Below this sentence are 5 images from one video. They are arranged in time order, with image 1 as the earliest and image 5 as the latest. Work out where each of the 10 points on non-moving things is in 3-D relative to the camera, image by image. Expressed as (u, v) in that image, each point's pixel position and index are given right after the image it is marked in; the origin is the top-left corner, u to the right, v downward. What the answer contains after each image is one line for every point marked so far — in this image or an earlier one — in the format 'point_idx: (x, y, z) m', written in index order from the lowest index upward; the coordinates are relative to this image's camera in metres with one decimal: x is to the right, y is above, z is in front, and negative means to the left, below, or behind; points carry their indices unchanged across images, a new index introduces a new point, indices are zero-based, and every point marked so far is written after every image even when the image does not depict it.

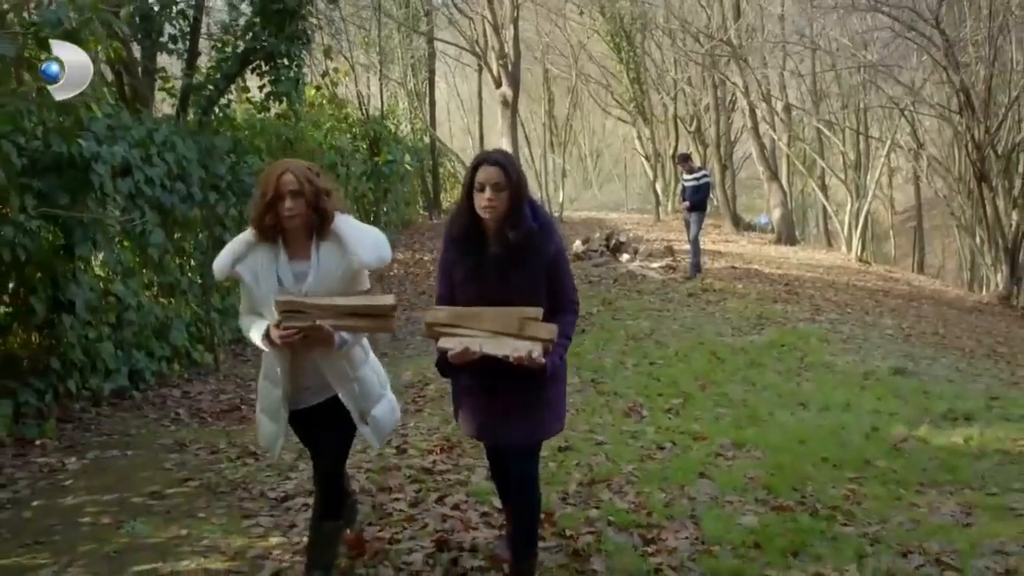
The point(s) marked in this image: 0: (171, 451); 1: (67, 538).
0: (-2.0, -1.0, +6.8) m
1: (-2.0, -1.1, +5.1) m
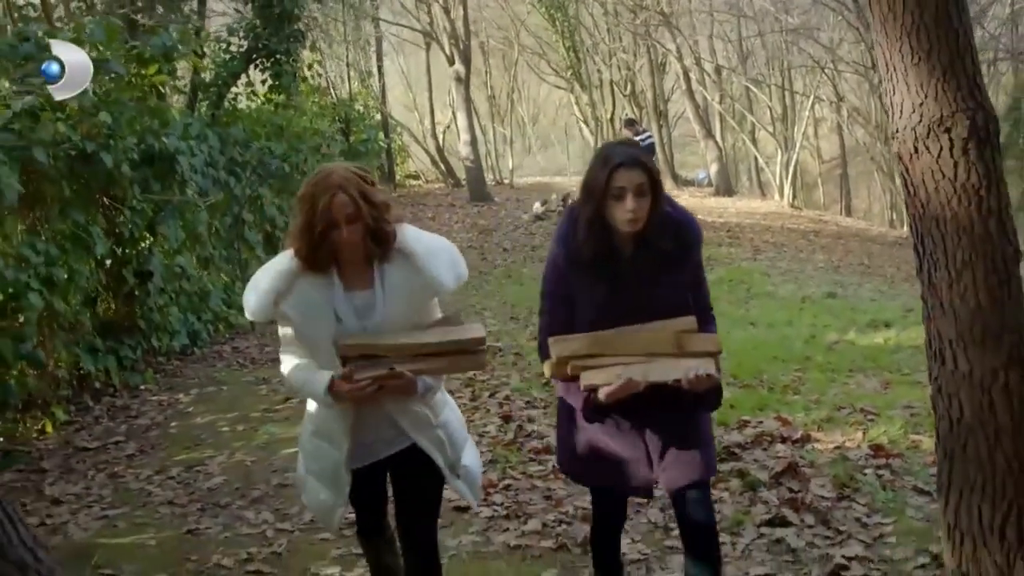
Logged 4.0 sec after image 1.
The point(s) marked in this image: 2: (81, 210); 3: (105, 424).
0: (-1.9, -0.7, +8.4) m
1: (-1.7, -0.9, +6.7) m
2: (-2.8, +0.5, +7.3) m
3: (-2.7, -0.9, +7.5) m
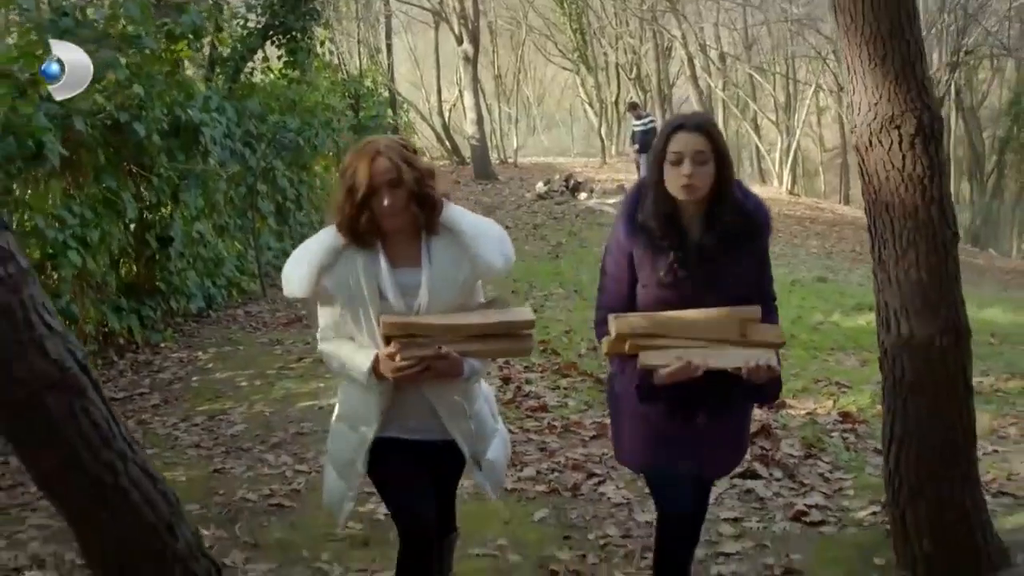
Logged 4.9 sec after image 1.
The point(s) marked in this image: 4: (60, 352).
0: (-1.9, -0.5, +8.9) m
1: (-1.8, -0.7, +7.2) m
2: (-2.7, +0.8, +7.7) m
3: (-2.7, -0.6, +8.0) m
4: (-1.0, -0.1, +2.4) m
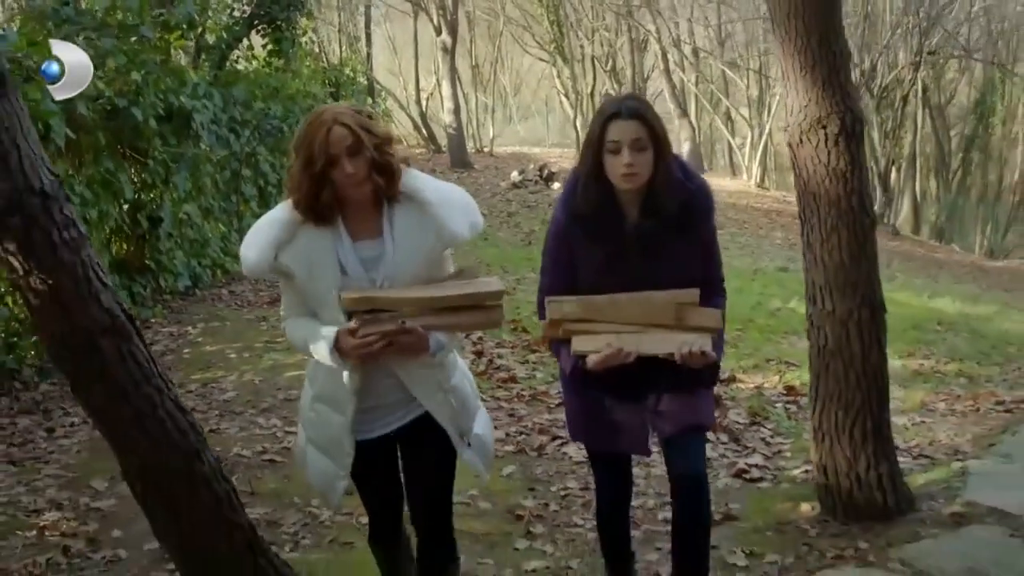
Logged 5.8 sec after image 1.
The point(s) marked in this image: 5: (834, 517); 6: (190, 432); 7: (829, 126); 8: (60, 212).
0: (-2.1, -0.3, +9.4) m
1: (-1.9, -0.5, +7.7) m
2: (-2.9, +0.9, +8.2) m
3: (-2.9, -0.5, +8.4) m
4: (-1.0, 0.0, +2.9) m
5: (+1.3, -0.9, +4.4) m
6: (-0.9, -0.4, +3.1) m
7: (+1.2, +0.6, +4.2) m
8: (-1.2, +0.2, +2.9) m
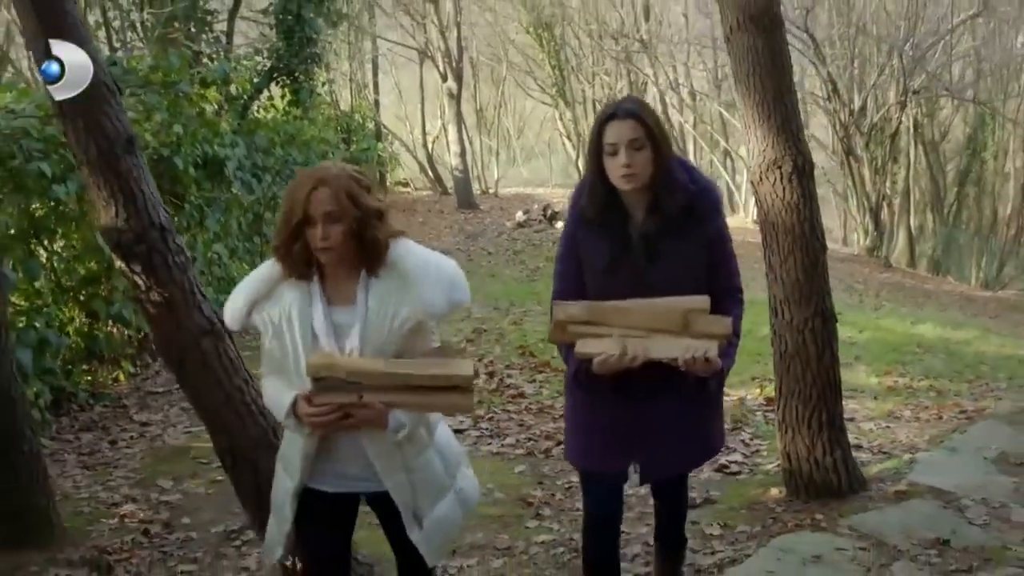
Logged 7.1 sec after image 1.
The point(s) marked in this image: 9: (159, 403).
0: (-2.1, -0.6, +10.2) m
1: (-1.9, -0.7, +8.5) m
2: (-2.9, +0.7, +9.0) m
3: (-2.9, -0.7, +9.2) m
4: (-1.0, -0.1, +3.7) m
5: (+1.3, -1.0, +5.1) m
6: (-0.8, -0.4, +3.9) m
7: (+1.2, +0.5, +5.0) m
8: (-1.1, +0.2, +3.7) m
9: (-2.6, -0.8, +8.3) m
